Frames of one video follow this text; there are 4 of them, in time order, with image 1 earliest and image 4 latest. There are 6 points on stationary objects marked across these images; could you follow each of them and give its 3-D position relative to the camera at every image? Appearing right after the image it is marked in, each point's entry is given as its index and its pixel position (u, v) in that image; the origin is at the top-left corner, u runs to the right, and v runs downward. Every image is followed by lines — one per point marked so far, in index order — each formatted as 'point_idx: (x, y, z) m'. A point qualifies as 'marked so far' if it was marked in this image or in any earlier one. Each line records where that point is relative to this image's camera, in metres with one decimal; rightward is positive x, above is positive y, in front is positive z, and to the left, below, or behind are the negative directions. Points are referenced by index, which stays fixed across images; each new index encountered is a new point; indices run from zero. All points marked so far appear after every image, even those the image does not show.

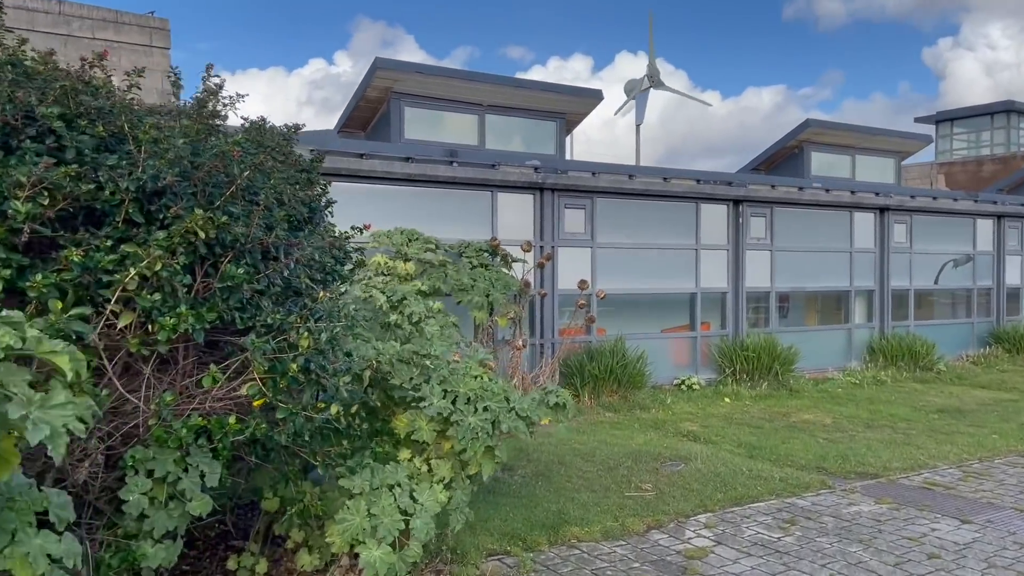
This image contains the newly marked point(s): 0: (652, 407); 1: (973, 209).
0: (+1.3, -1.1, +7.9) m
1: (+6.5, +1.1, +11.6) m
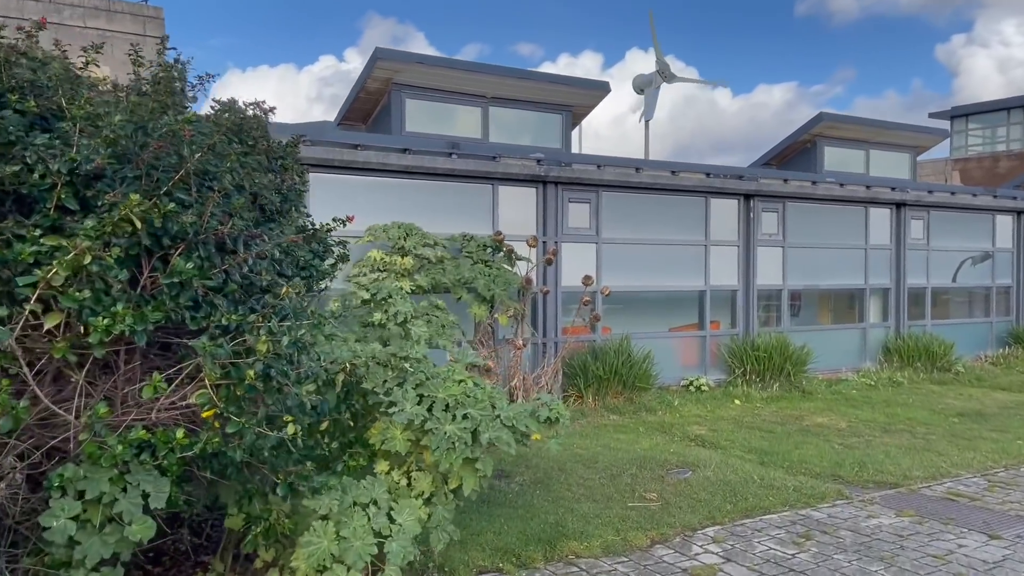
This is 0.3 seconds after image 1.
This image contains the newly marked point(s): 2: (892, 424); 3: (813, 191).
0: (+1.4, -1.1, +7.6) m
1: (+6.6, +1.1, +11.3) m
2: (+3.2, -1.2, +7.0) m
3: (+3.5, +1.1, +9.6) m
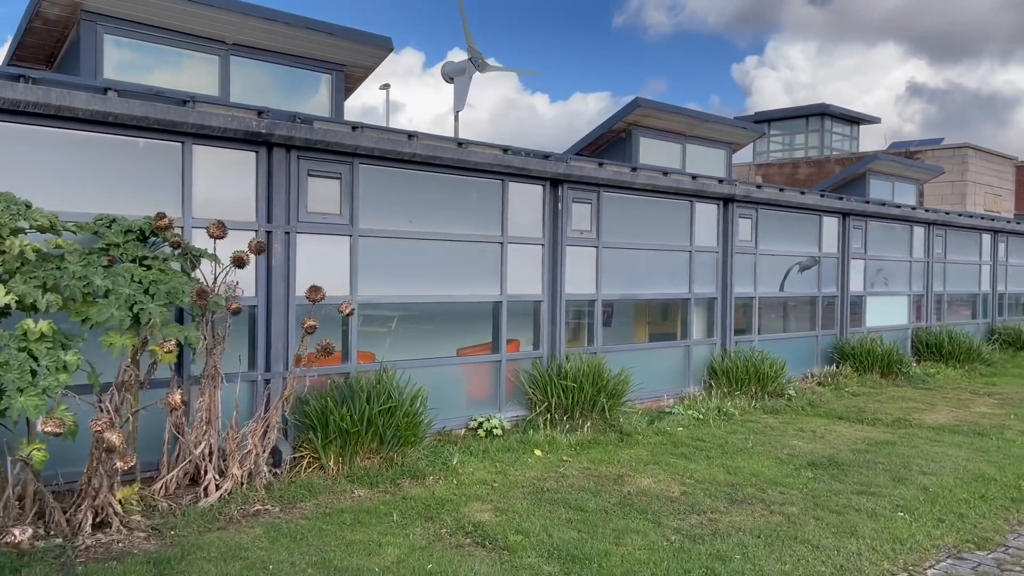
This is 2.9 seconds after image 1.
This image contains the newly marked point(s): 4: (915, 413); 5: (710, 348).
0: (-0.5, -1.2, +5.3) m
1: (+3.8, +1.0, +10.1) m
2: (+1.4, -1.3, +5.2) m
3: (+1.1, +1.0, +7.8) m
4: (+4.0, -1.2, +8.2) m
5: (+2.1, -0.7, +8.9) m
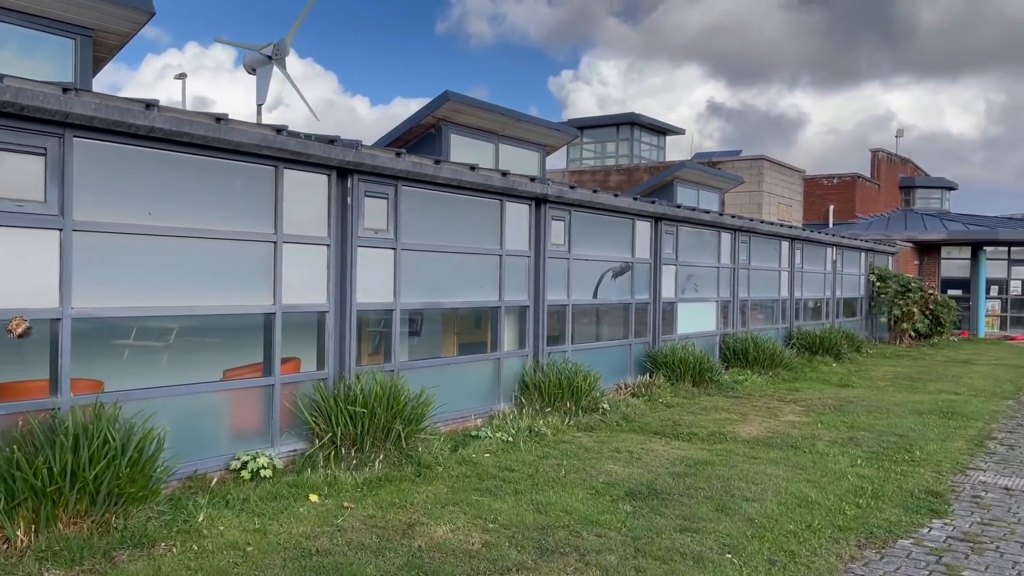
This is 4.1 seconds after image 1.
0: (-1.7, -1.3, +4.1) m
1: (+1.4, +0.9, +9.7) m
2: (+0.2, -1.3, +4.4) m
3: (-0.6, +1.0, +6.8) m
4: (+2.1, -1.3, +7.9) m
5: (+0.1, -0.7, +8.2) m
